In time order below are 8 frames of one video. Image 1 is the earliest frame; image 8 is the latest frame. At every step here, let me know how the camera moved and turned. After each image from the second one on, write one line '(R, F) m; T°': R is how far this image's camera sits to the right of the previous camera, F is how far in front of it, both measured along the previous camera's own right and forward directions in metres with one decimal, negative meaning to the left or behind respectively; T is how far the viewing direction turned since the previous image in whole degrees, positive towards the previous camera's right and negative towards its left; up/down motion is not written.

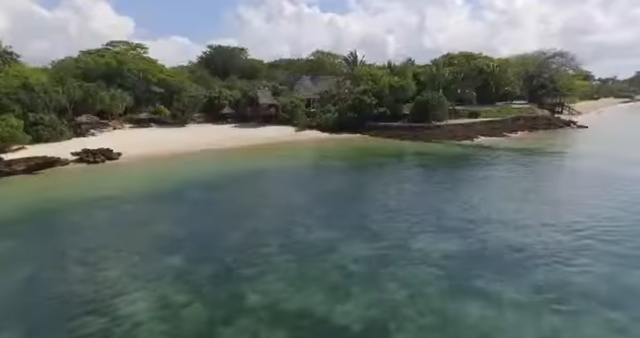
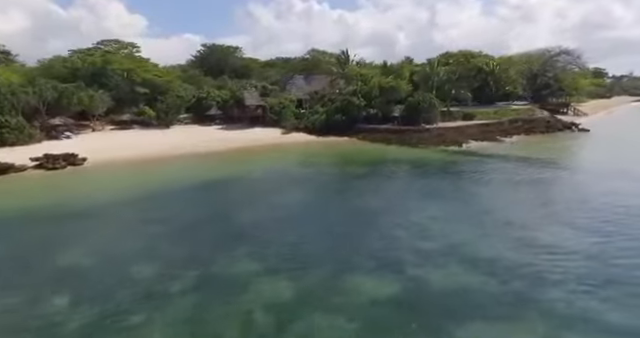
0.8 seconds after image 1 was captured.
(+2.8, +1.7) m; -2°
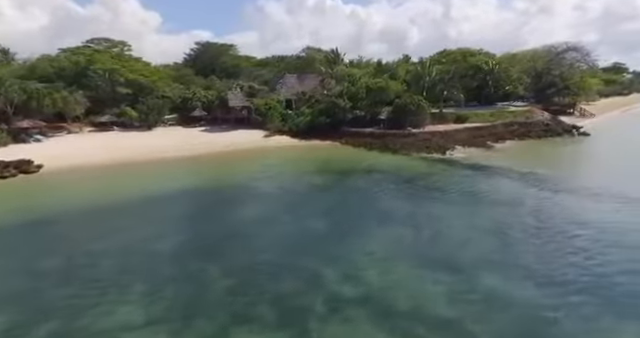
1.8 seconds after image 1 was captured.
(+3.2, +1.8) m; -2°
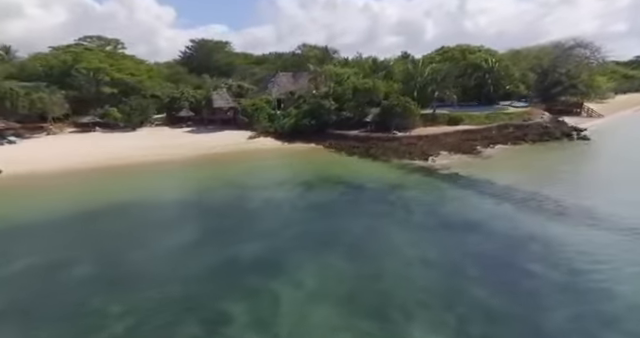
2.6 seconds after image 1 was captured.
(+3.0, +1.5) m; -2°
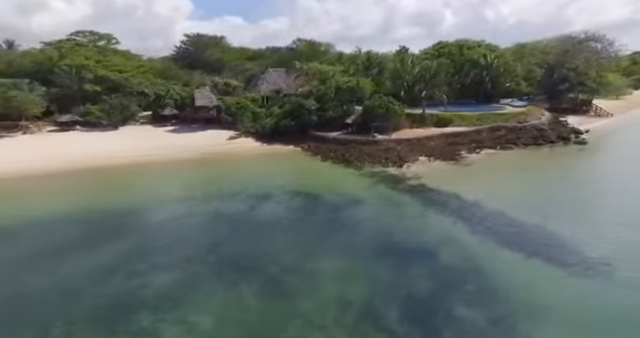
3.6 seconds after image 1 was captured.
(+3.5, +1.6) m; -2°
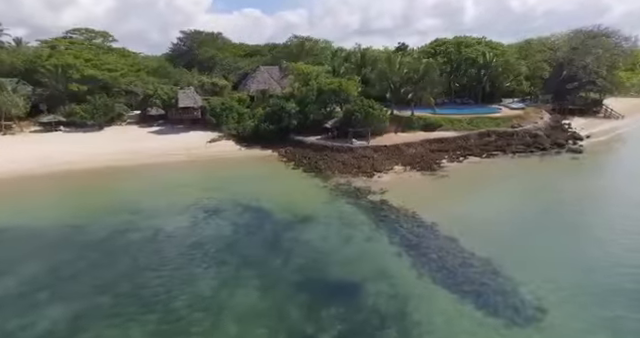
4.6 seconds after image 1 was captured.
(+3.6, +1.5) m; -3°
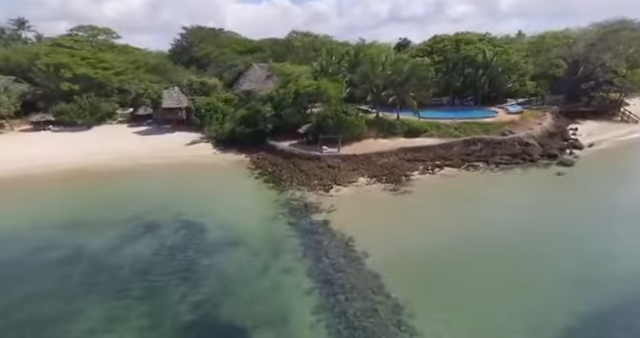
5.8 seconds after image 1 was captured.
(+4.8, +1.6) m; -4°
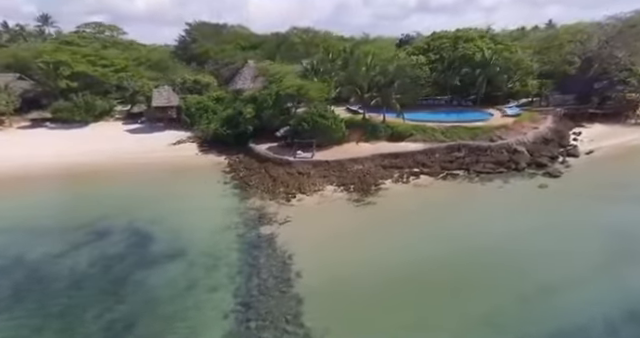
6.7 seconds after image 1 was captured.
(+3.9, +0.9) m; -4°
